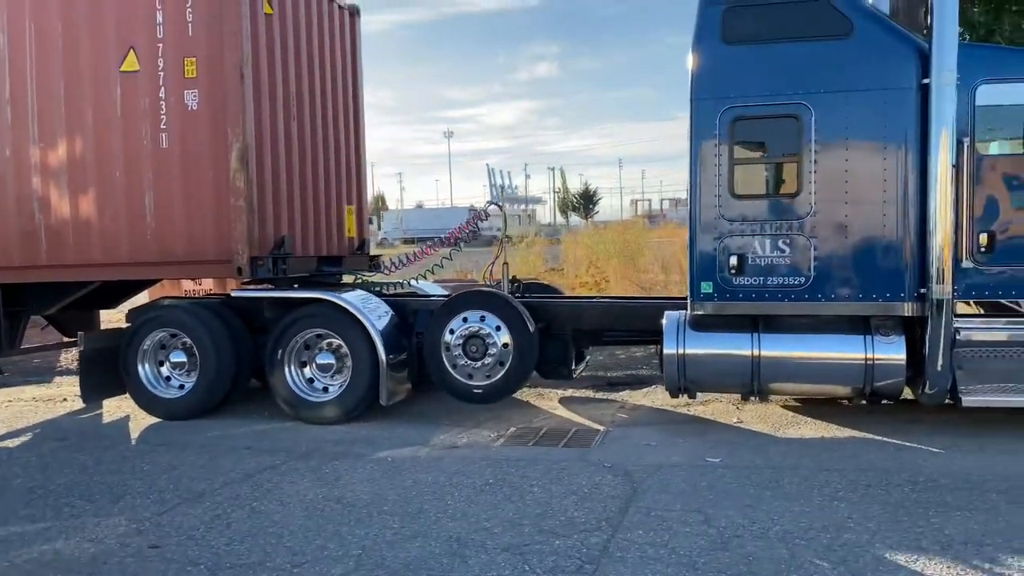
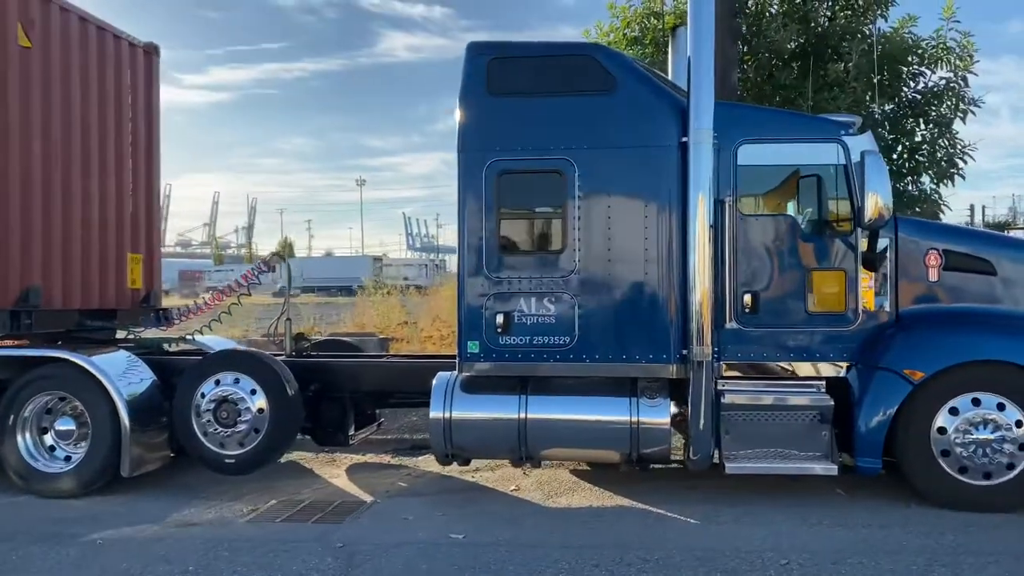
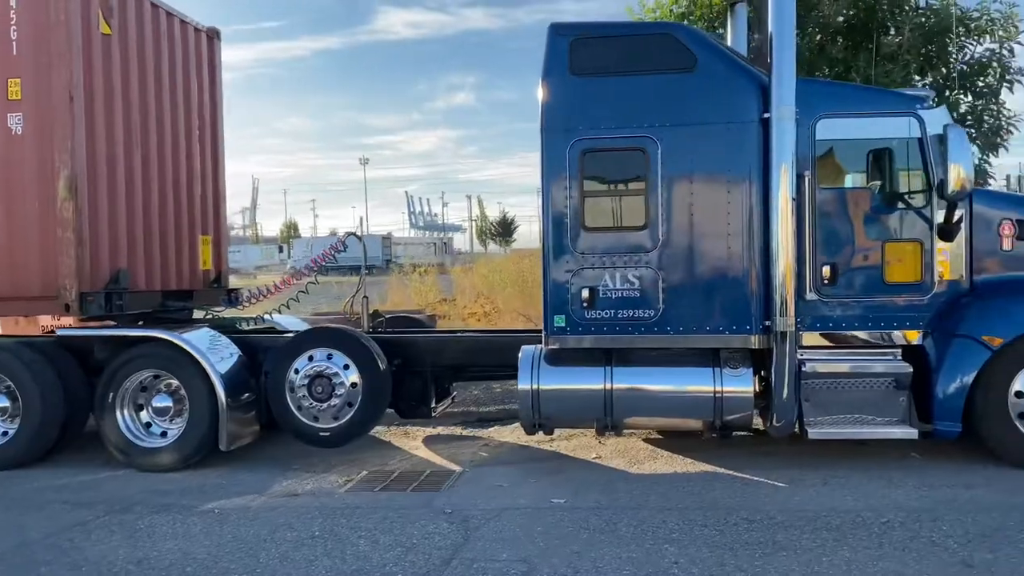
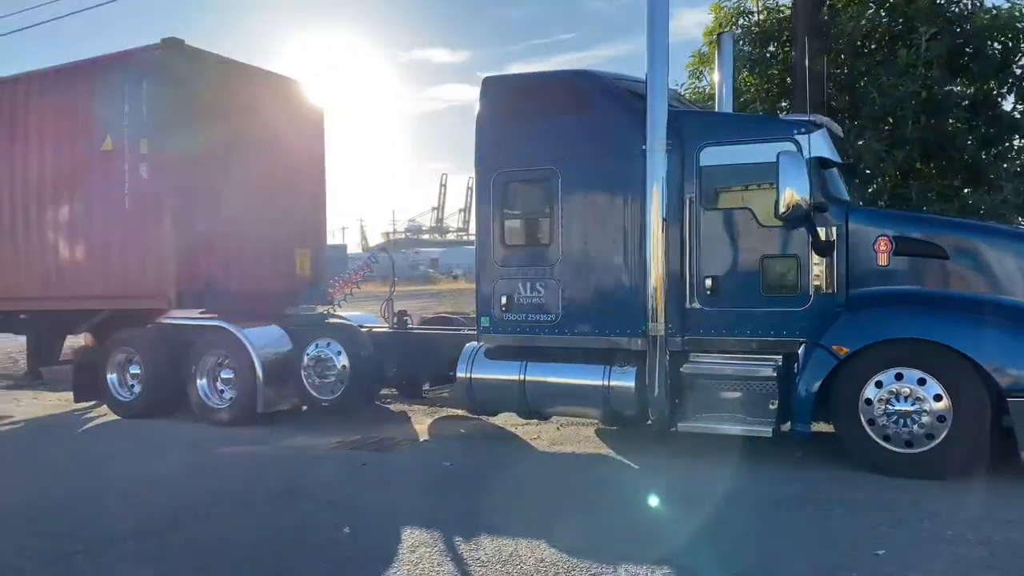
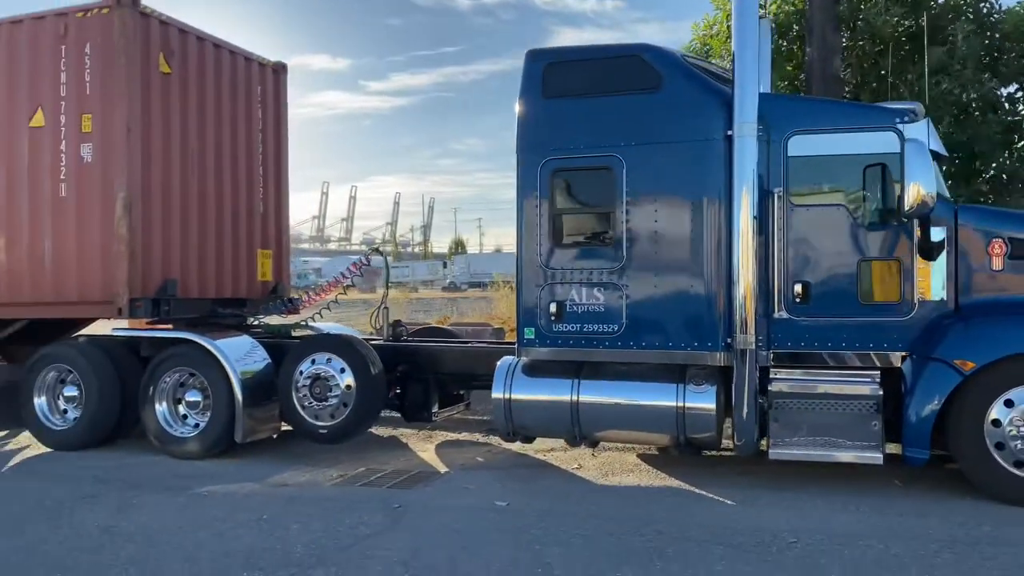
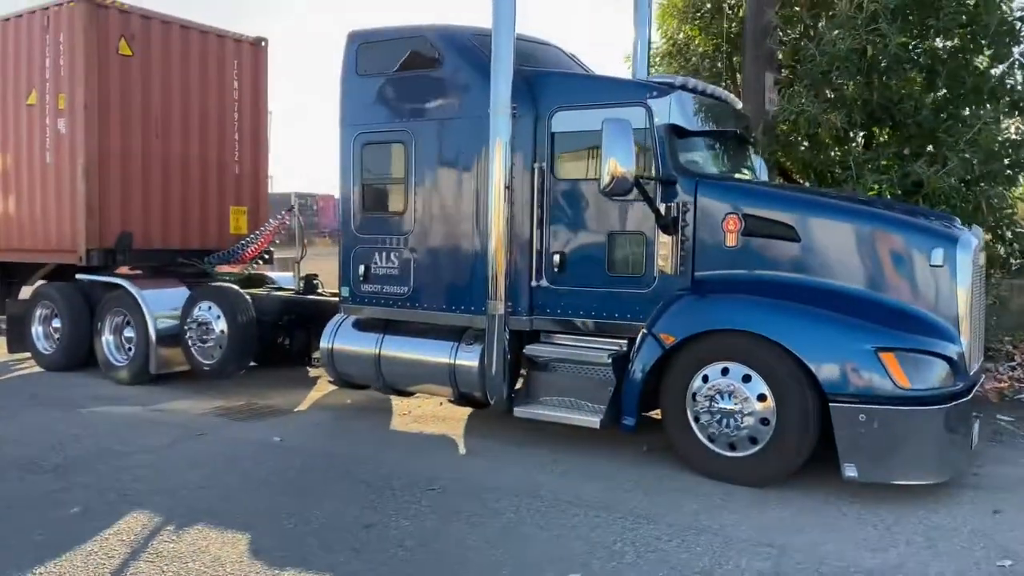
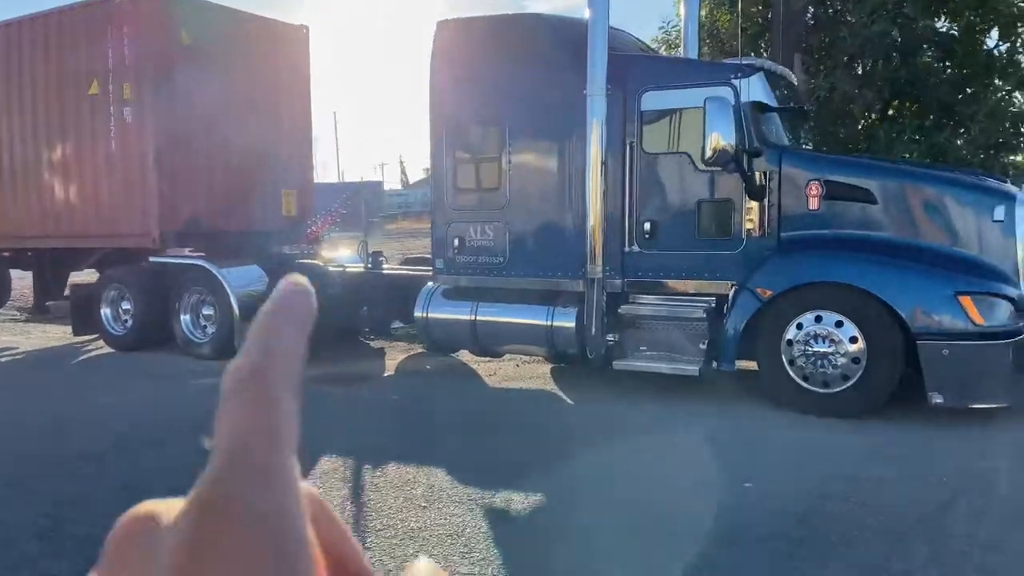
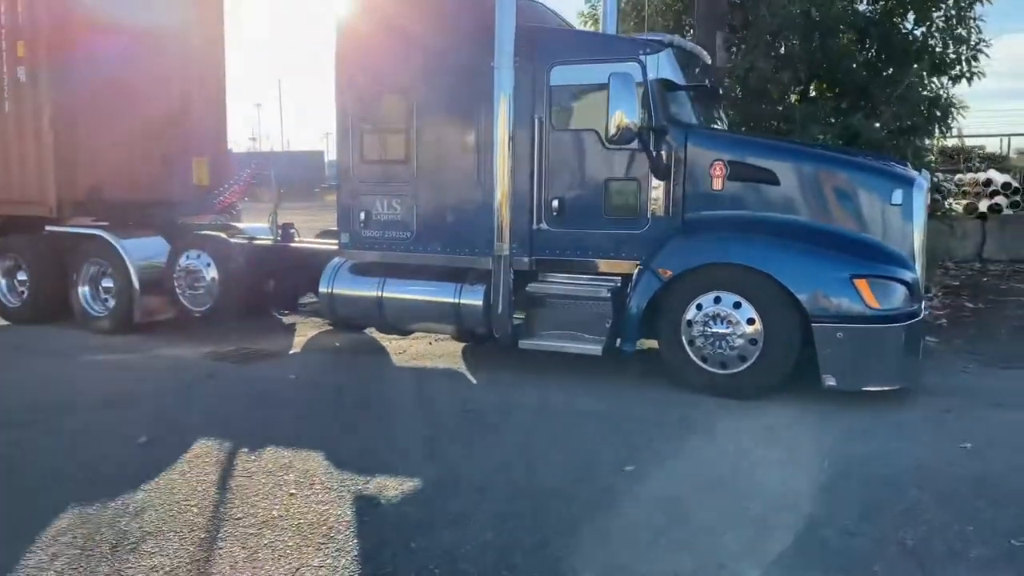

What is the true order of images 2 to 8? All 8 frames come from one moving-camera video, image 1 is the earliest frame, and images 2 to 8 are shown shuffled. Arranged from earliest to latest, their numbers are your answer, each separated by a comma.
3, 2, 5, 4, 7, 8, 6
